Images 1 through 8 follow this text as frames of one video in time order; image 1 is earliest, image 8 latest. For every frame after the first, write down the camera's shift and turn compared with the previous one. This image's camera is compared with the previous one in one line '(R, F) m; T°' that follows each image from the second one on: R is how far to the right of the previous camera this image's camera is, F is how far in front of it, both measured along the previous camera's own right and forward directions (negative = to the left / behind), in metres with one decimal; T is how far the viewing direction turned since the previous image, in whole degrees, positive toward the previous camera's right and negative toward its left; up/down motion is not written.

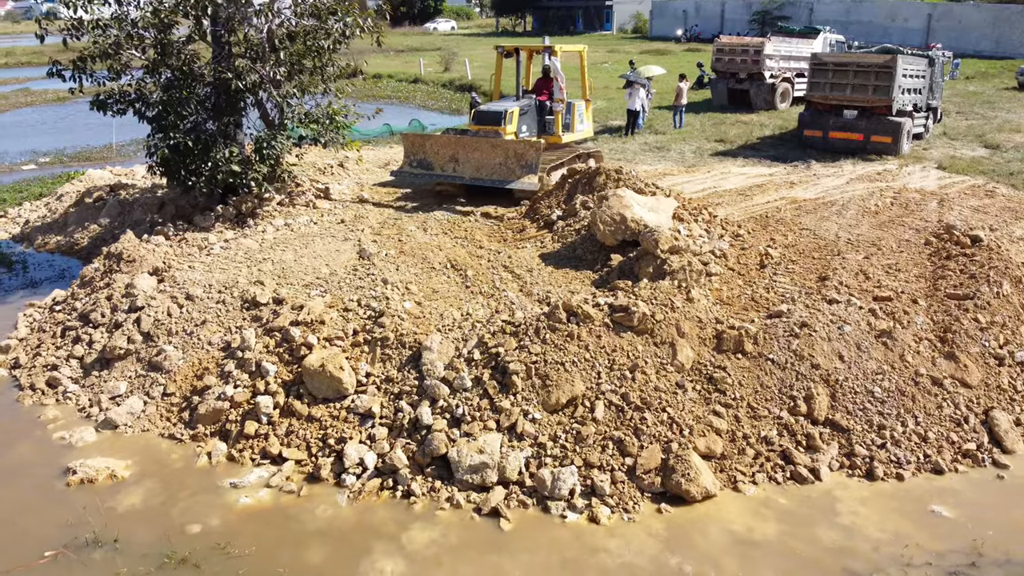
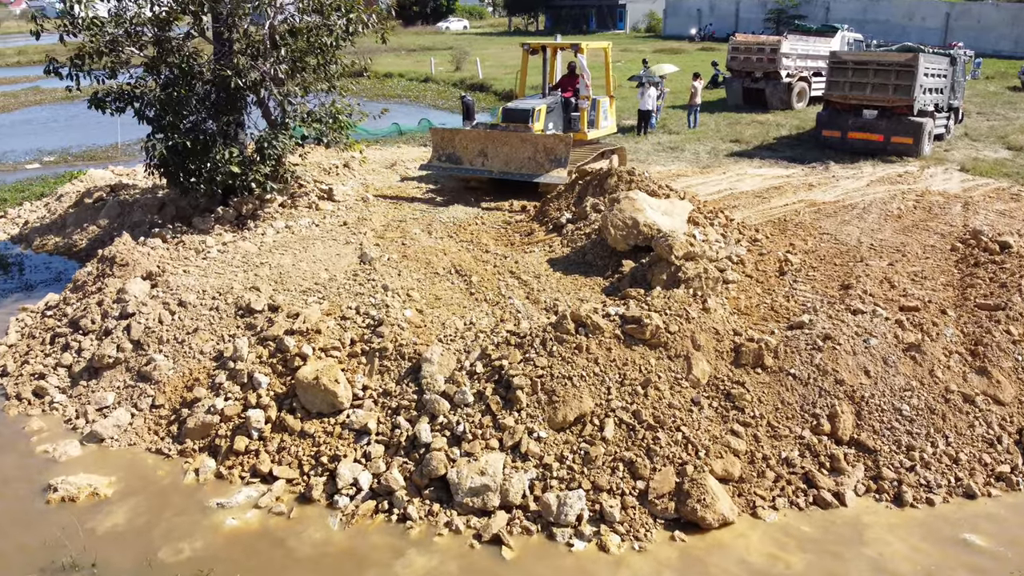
(0.0, +0.3) m; -1°
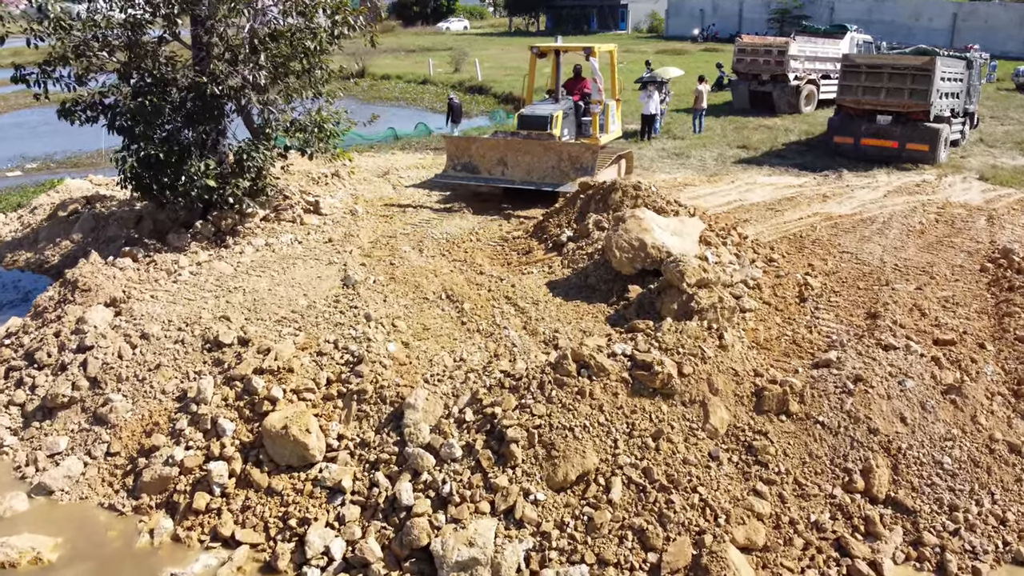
(0.0, +0.6) m; 0°
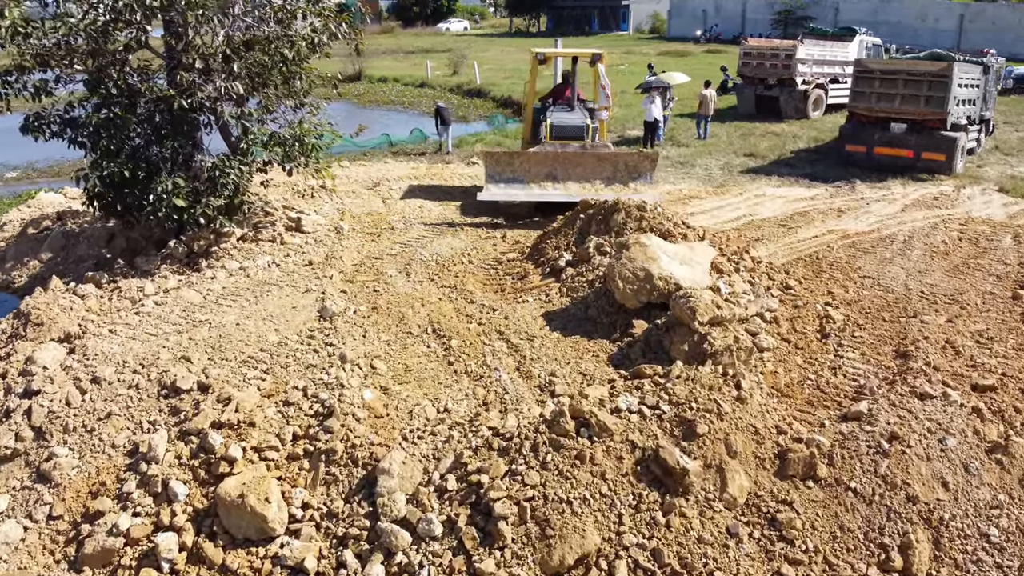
(+0.1, +0.6) m; 0°
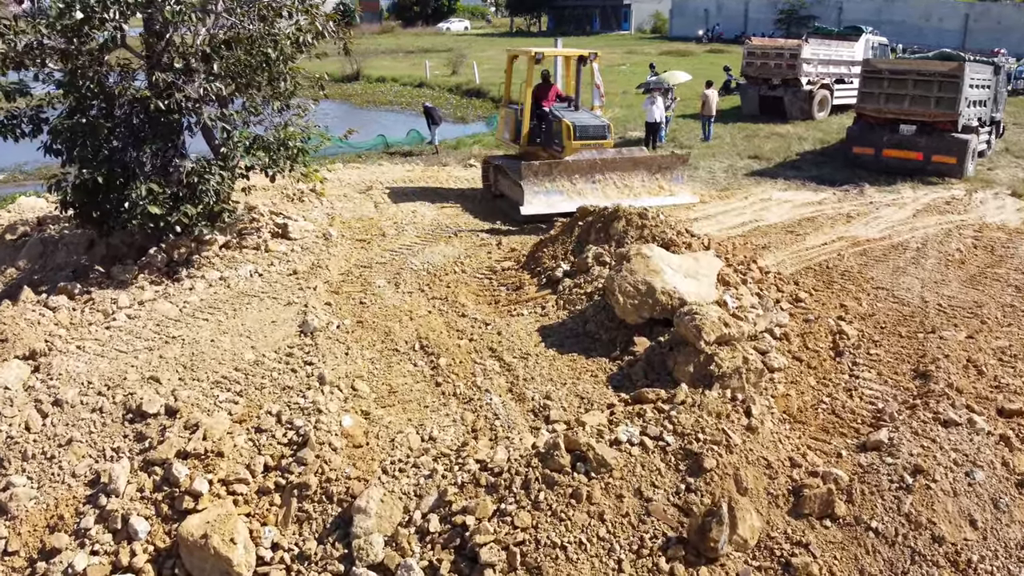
(+0.1, +0.4) m; 0°
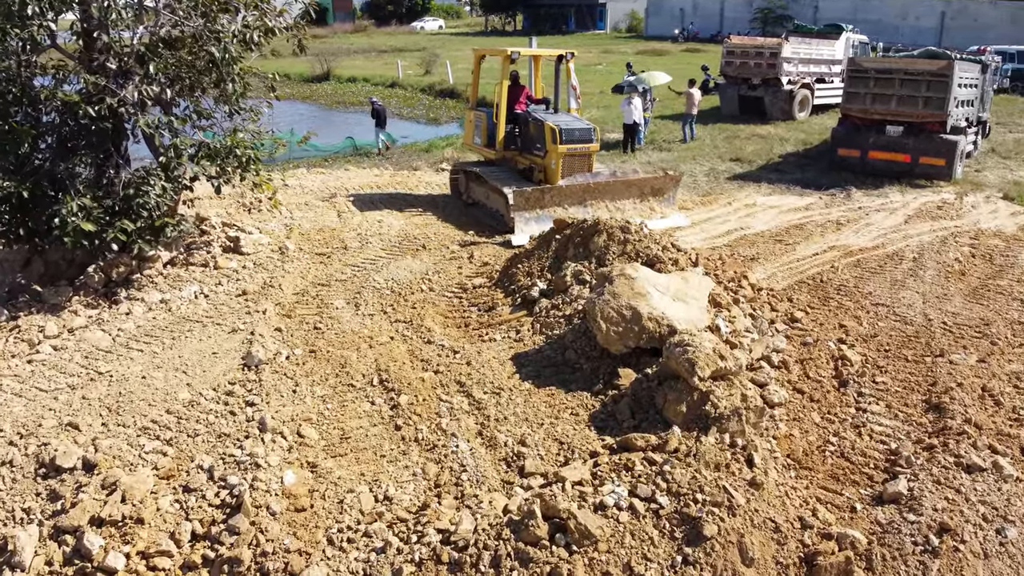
(+0.1, +0.6) m; +2°
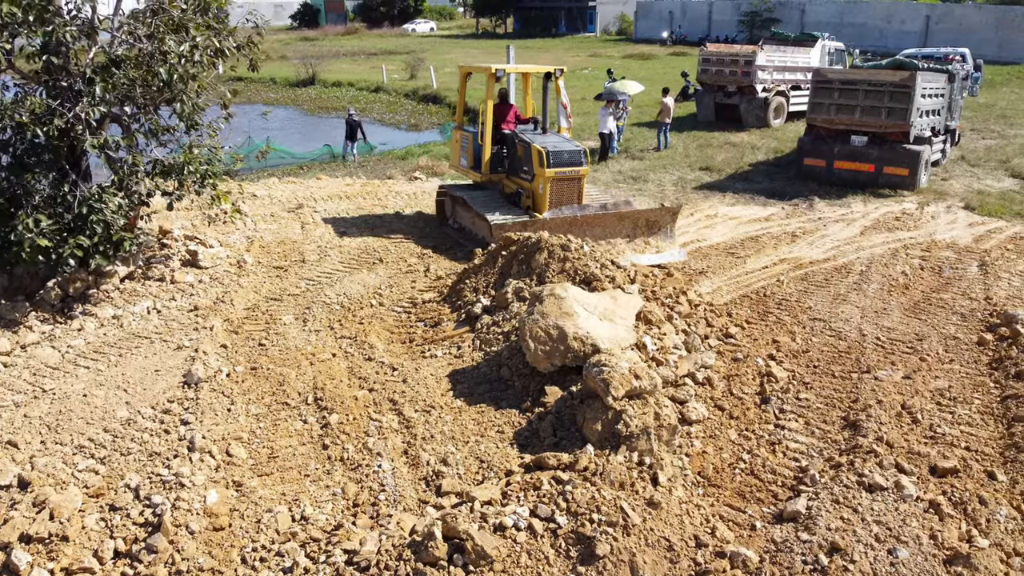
(+0.4, -0.1) m; 0°
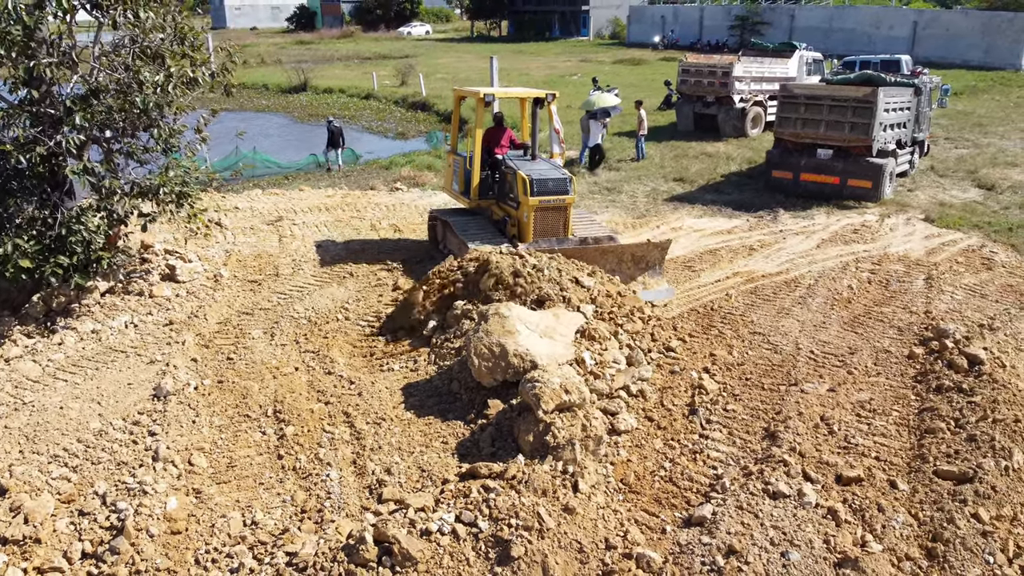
(+0.4, -0.4) m; 0°
